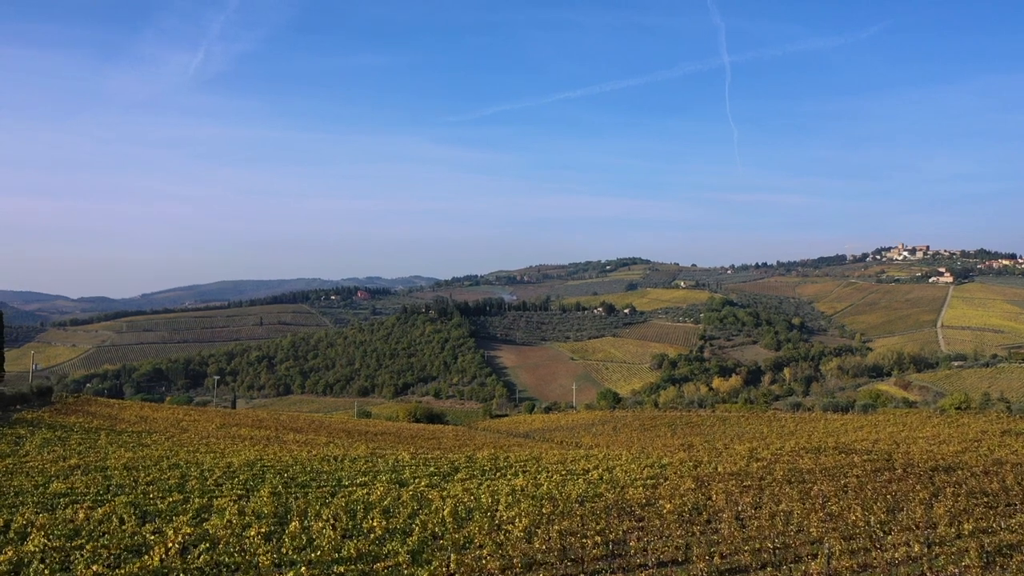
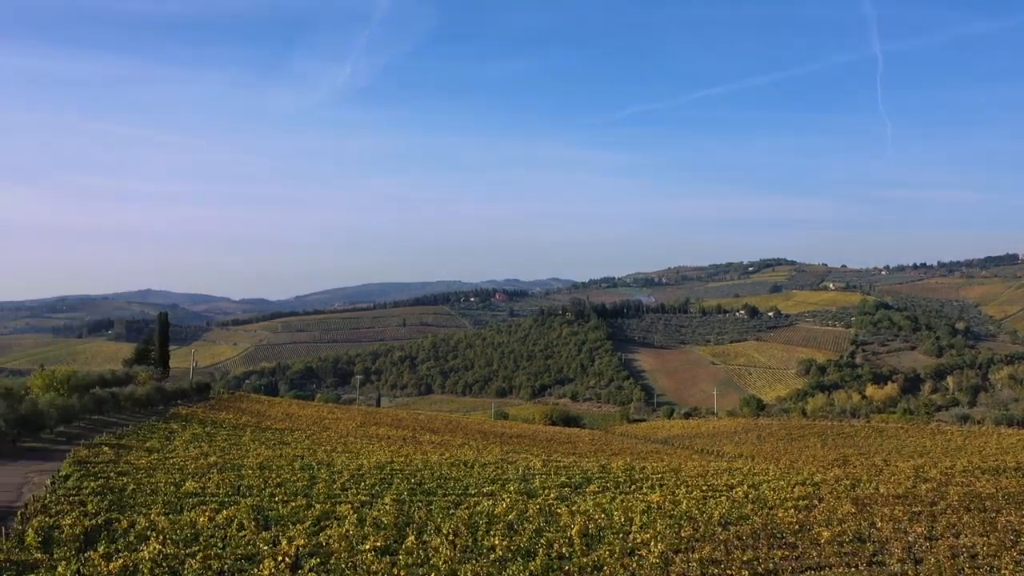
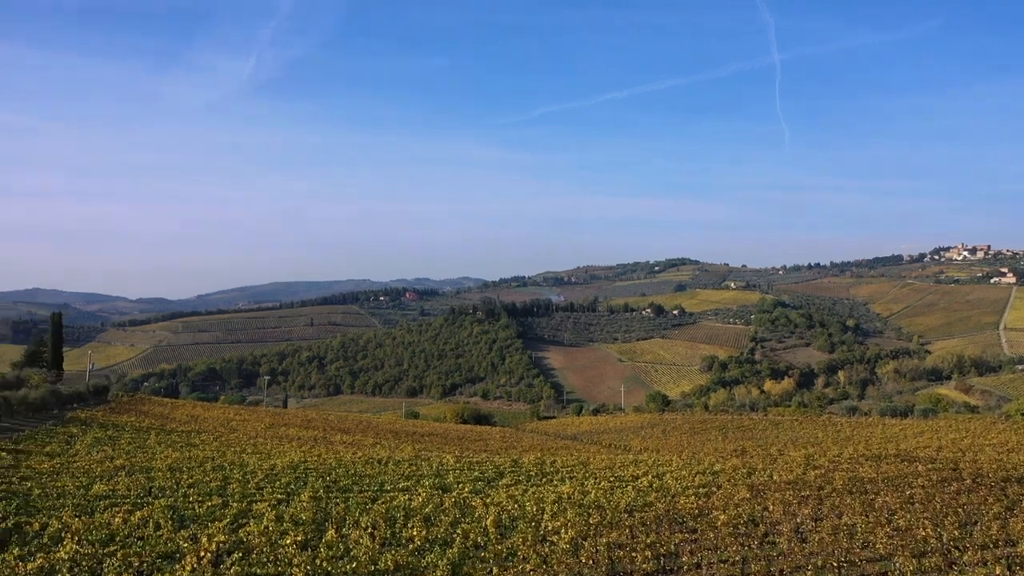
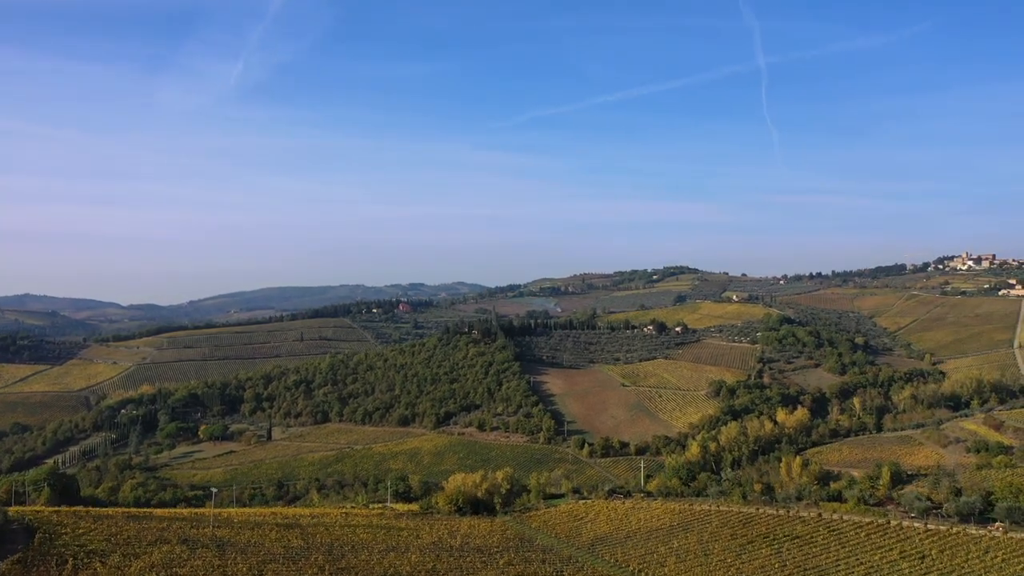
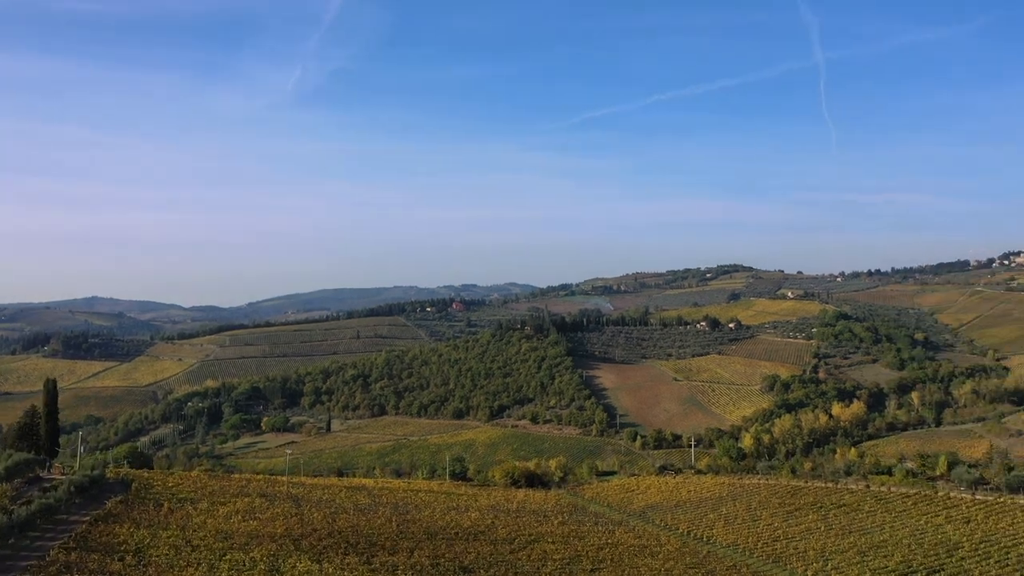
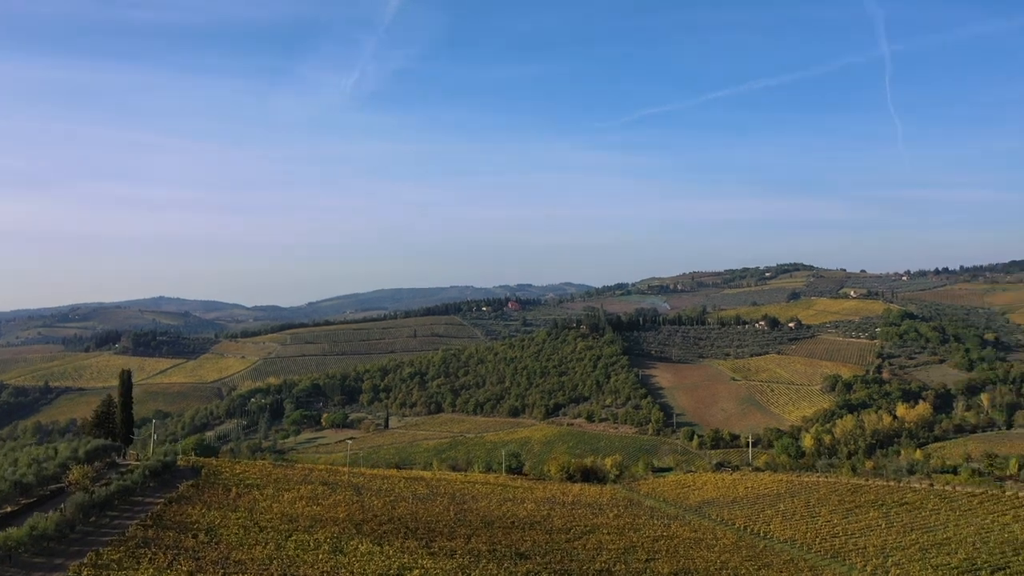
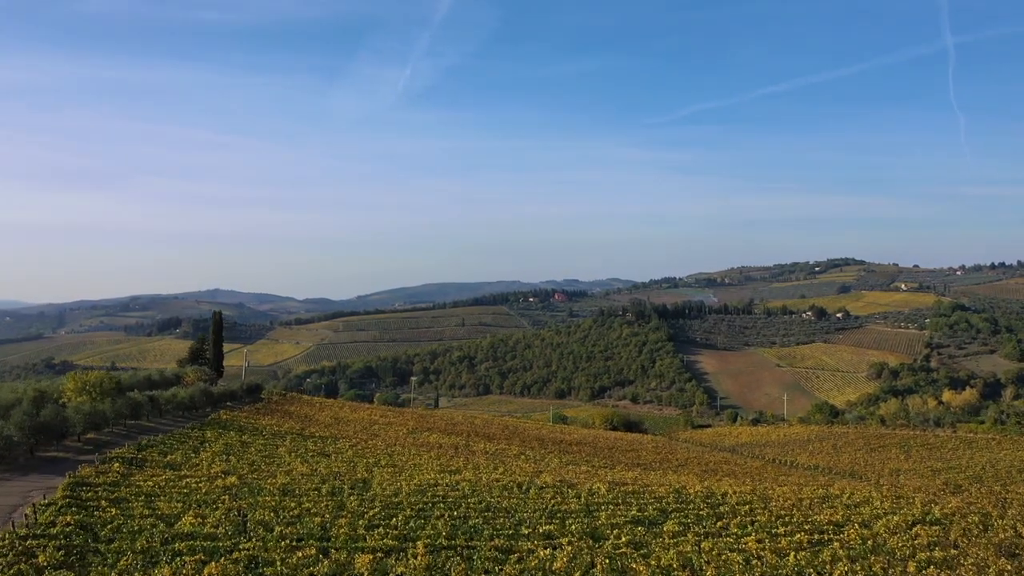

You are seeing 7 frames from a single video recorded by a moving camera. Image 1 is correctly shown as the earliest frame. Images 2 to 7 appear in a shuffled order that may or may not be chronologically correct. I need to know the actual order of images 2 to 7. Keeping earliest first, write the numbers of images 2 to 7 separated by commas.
3, 2, 7, 6, 5, 4
